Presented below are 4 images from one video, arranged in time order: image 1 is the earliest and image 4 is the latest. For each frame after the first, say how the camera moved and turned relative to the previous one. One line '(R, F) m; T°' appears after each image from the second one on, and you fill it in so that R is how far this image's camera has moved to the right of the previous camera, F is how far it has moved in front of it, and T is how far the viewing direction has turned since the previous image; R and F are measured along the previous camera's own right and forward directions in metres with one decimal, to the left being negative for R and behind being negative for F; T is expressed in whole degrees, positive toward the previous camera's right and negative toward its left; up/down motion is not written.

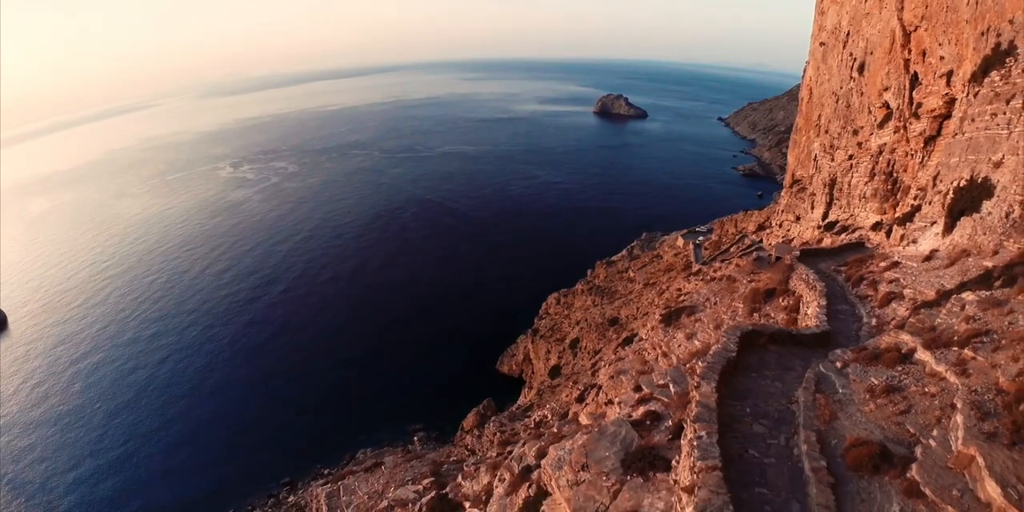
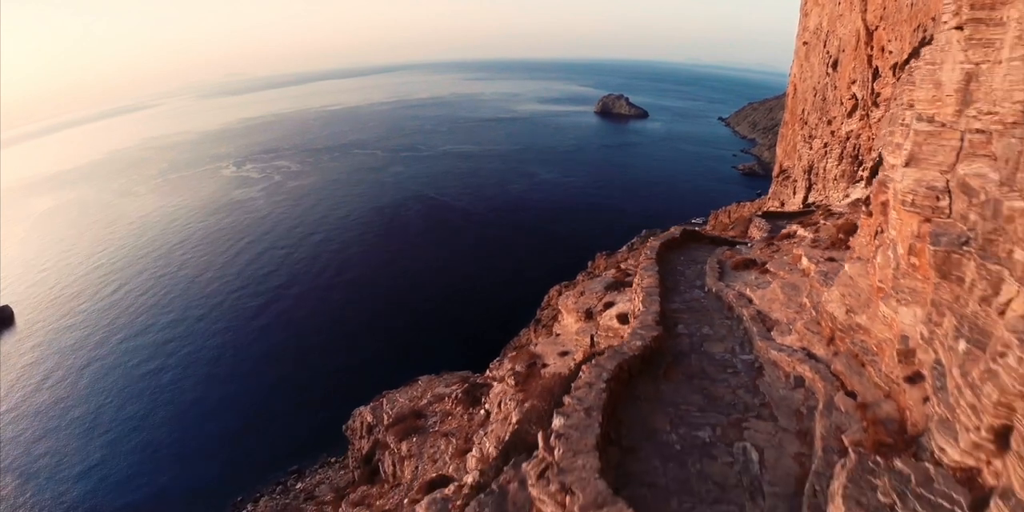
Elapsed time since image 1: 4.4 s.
(-0.3, -2.2) m; 0°
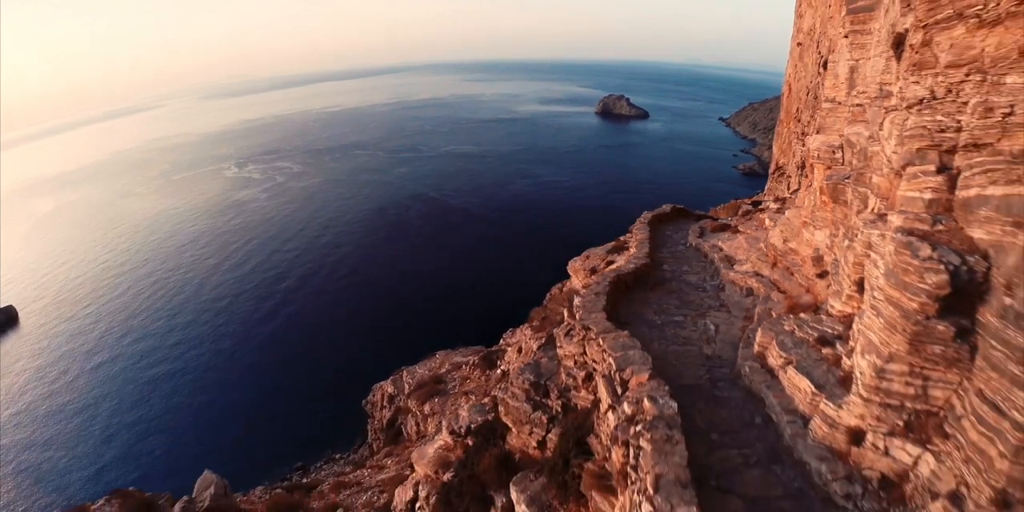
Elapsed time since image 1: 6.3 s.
(-0.2, -1.1) m; 0°
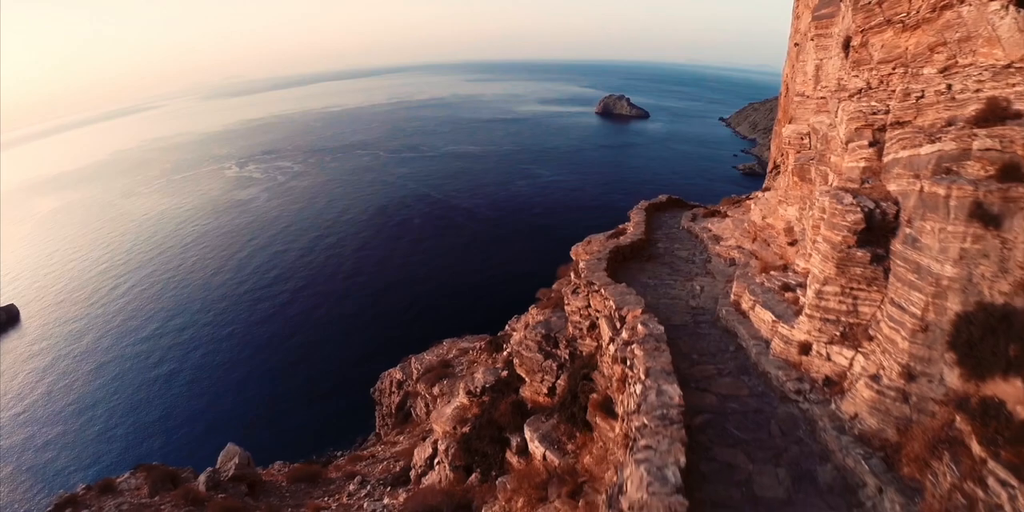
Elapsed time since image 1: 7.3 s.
(-0.1, -0.6) m; 0°
